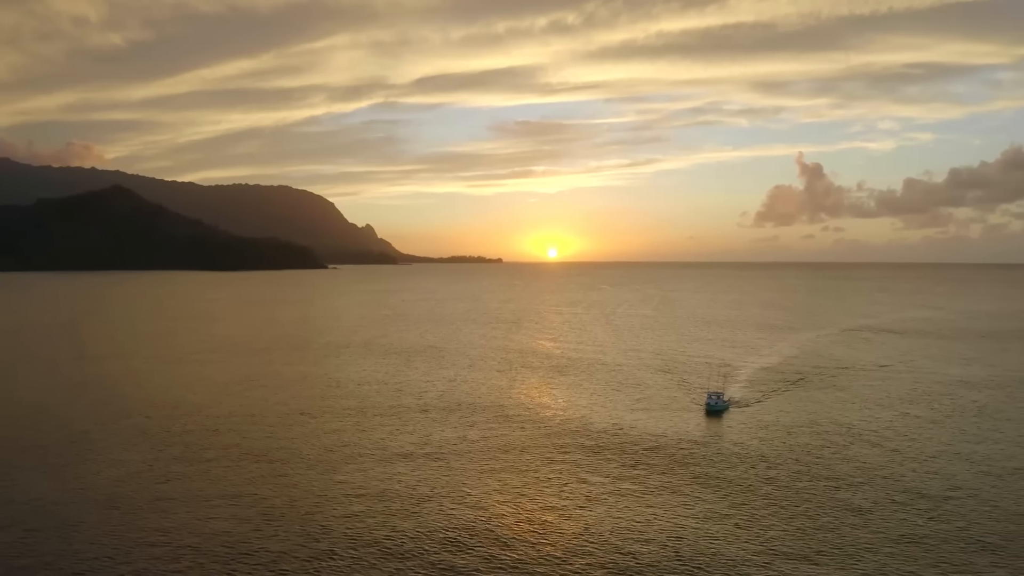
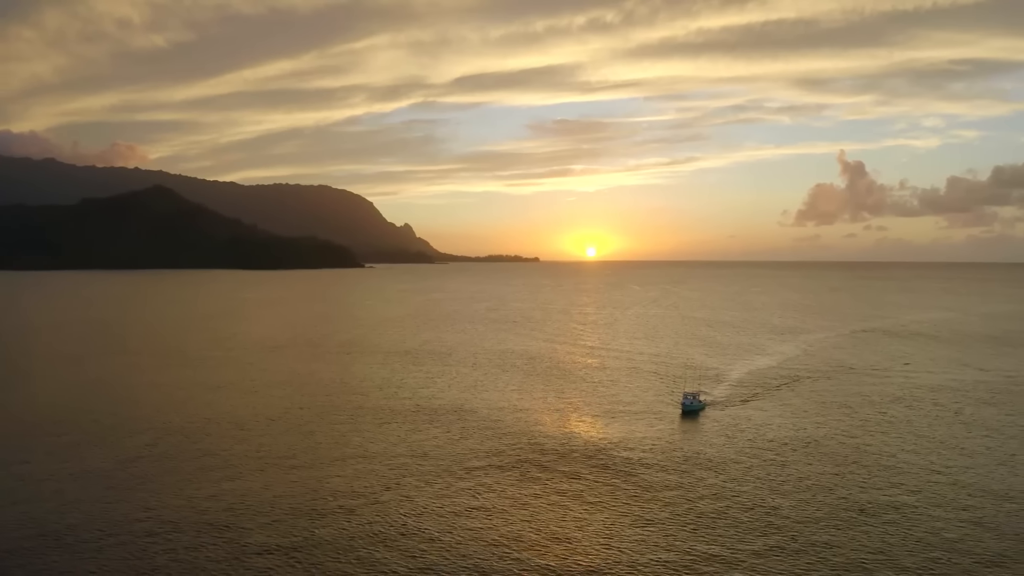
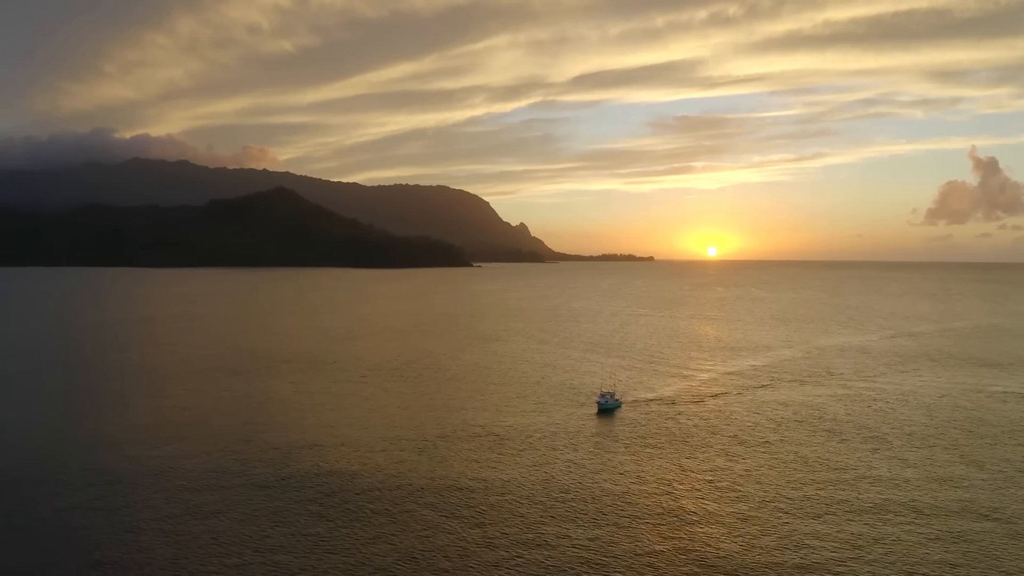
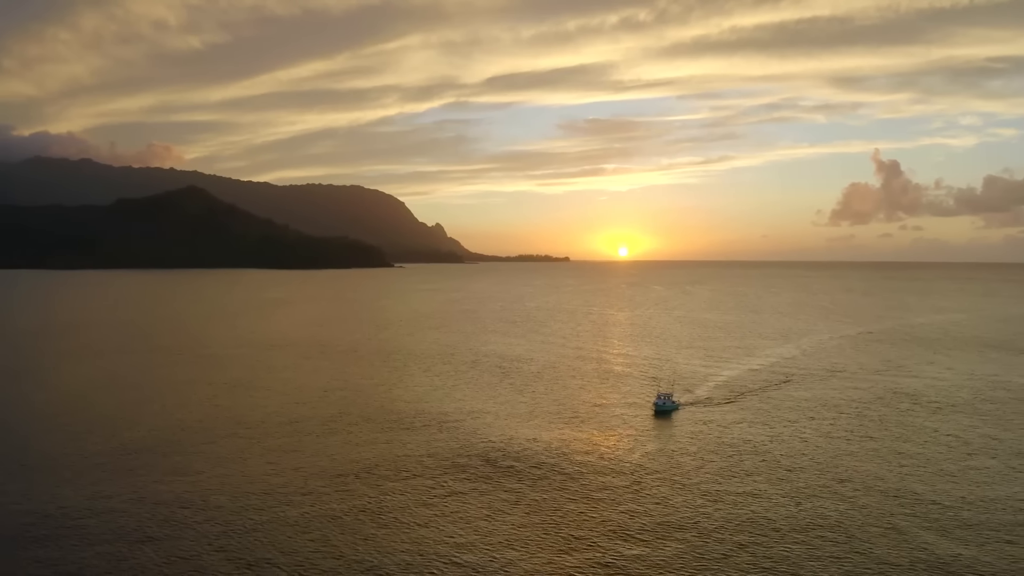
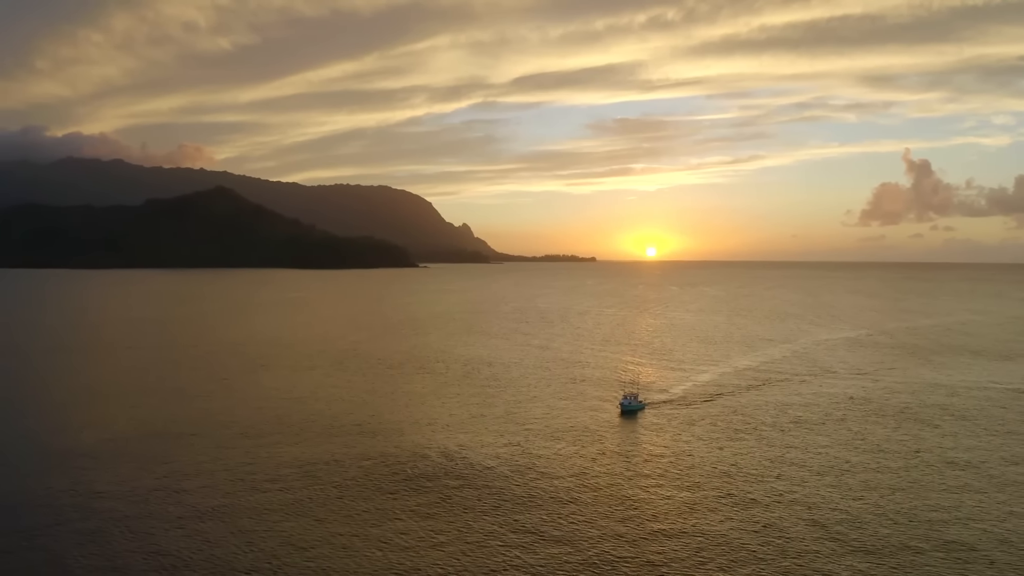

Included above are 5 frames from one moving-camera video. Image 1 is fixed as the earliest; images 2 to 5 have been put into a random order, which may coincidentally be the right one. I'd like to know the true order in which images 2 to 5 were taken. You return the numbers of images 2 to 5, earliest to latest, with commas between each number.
2, 4, 5, 3
